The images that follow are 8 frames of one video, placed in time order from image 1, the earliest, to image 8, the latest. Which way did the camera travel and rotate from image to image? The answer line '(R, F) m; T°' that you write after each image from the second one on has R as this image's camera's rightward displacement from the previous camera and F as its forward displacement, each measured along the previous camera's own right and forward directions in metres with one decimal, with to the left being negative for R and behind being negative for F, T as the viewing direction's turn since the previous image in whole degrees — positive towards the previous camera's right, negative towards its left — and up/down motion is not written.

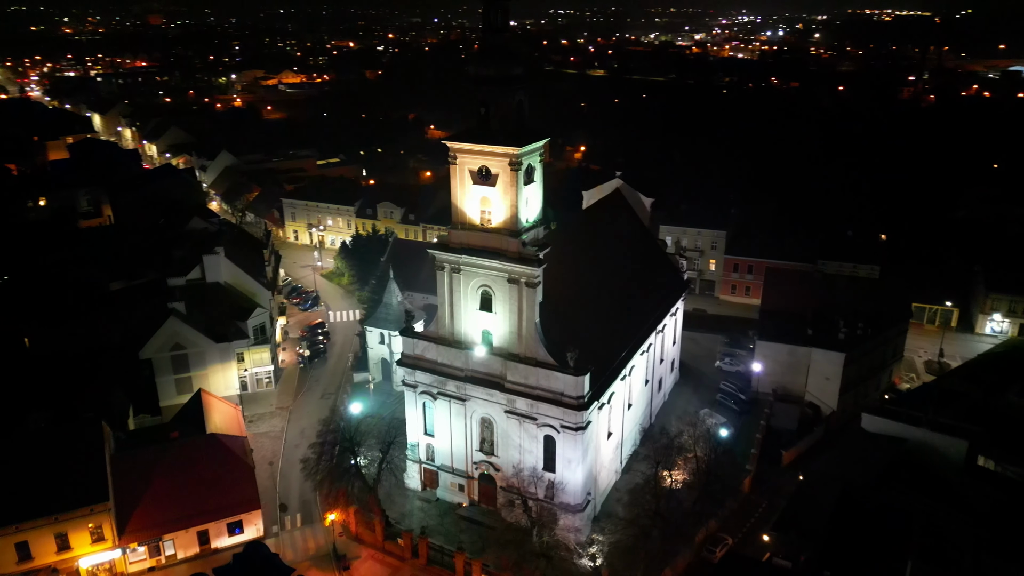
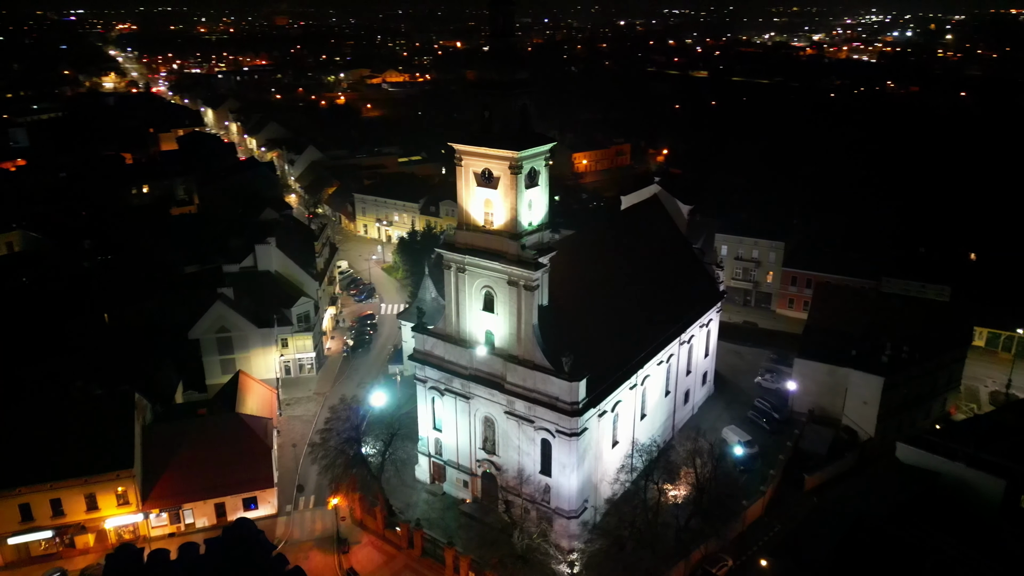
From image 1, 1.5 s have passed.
(+3.6, 0.0) m; -8°
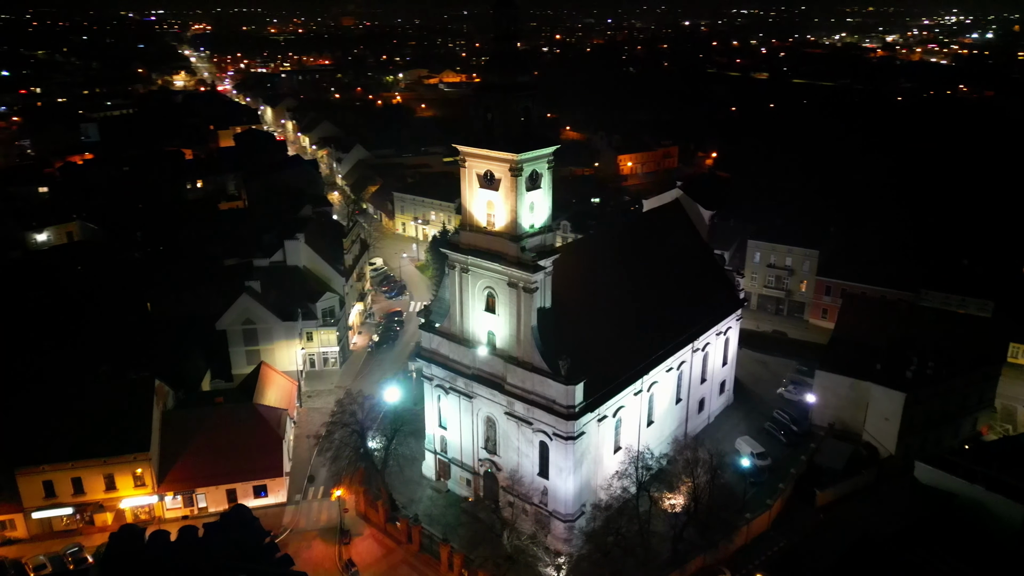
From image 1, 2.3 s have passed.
(+2.1, 0.0) m; -4°
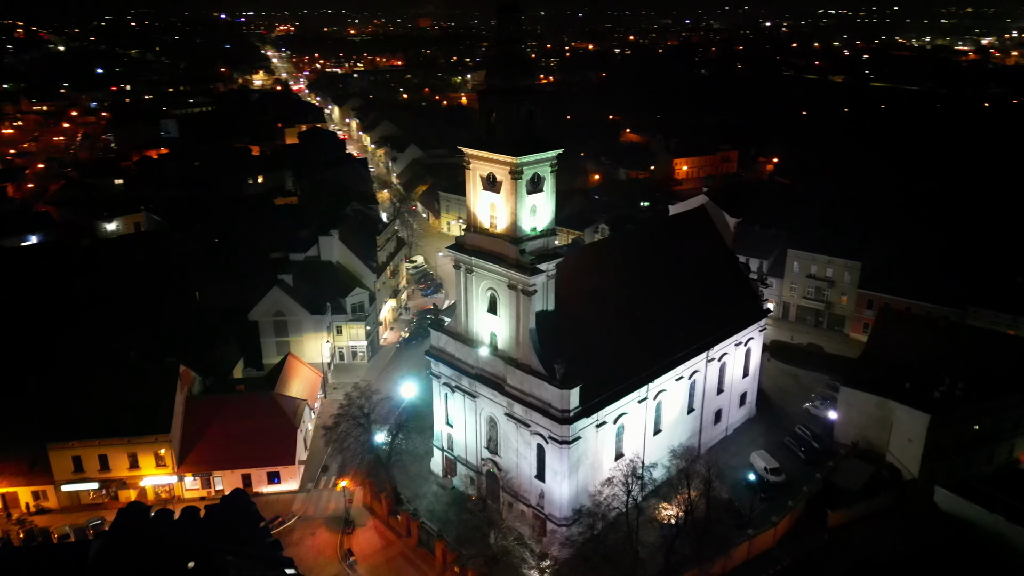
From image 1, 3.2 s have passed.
(+2.5, 0.0) m; -5°
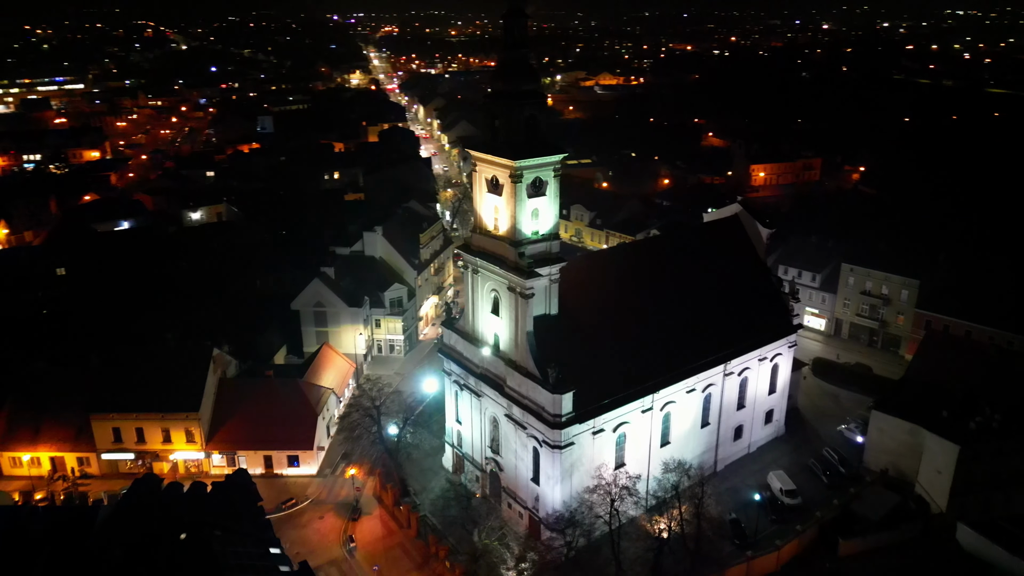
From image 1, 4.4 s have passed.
(+3.4, 0.0) m; -7°
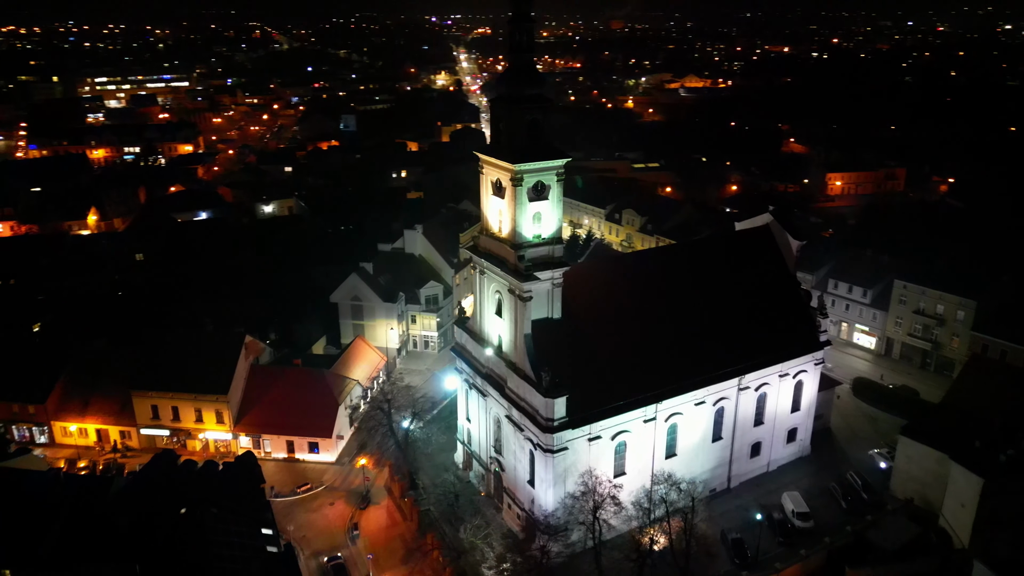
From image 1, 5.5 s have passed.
(+3.1, 0.0) m; -7°
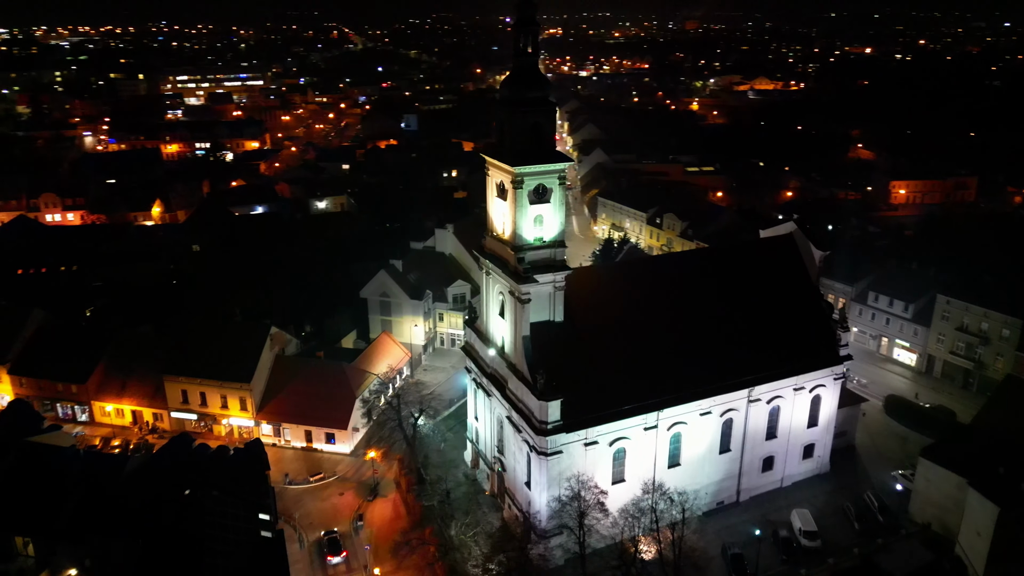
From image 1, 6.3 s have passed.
(+2.5, 0.0) m; -5°
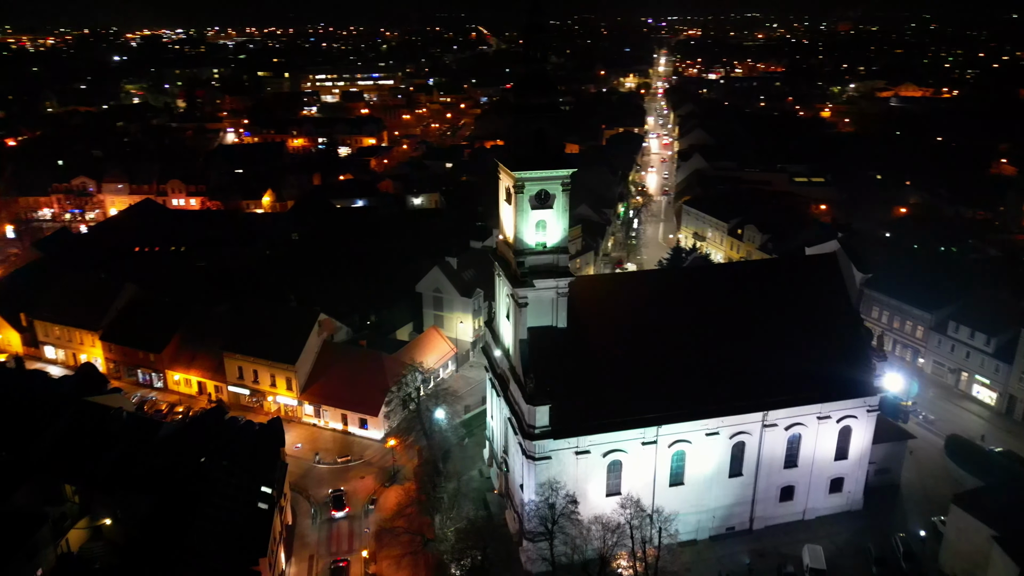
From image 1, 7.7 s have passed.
(+4.7, +0.1) m; -10°
